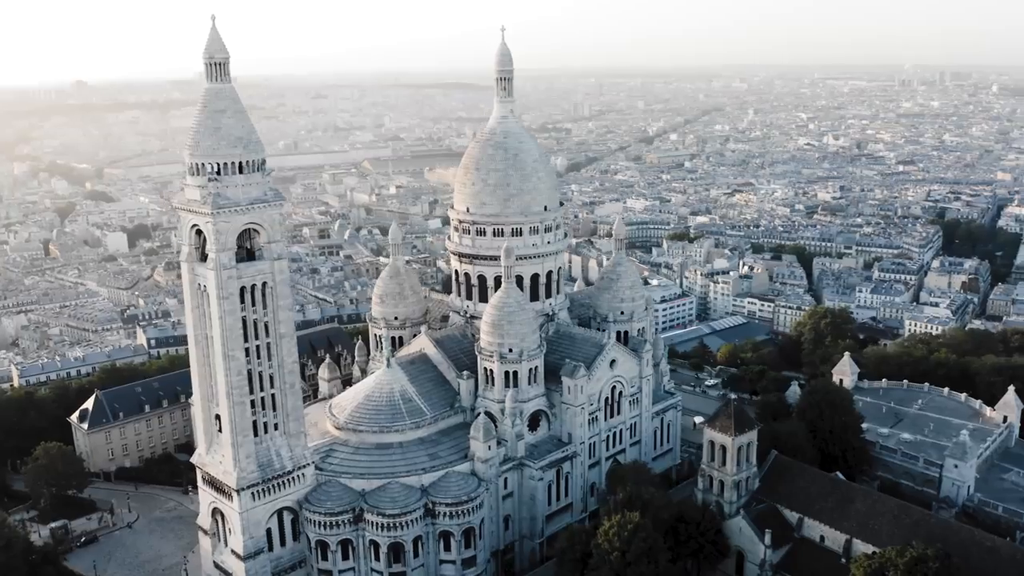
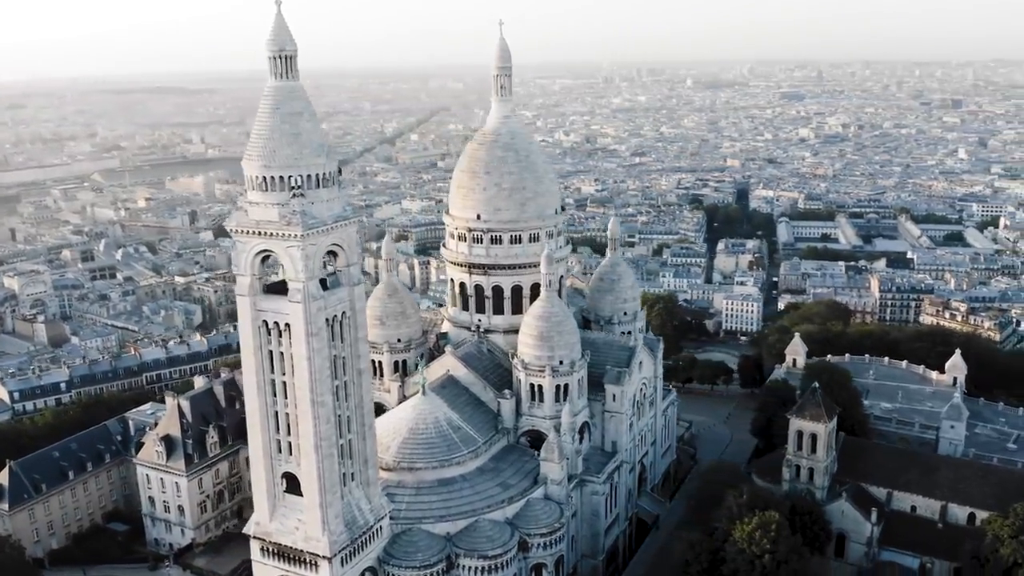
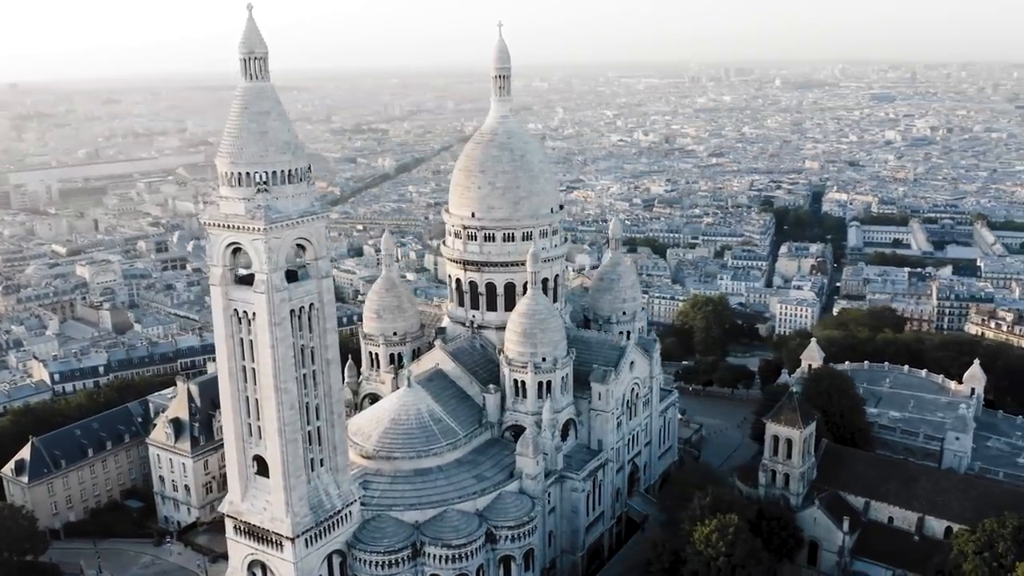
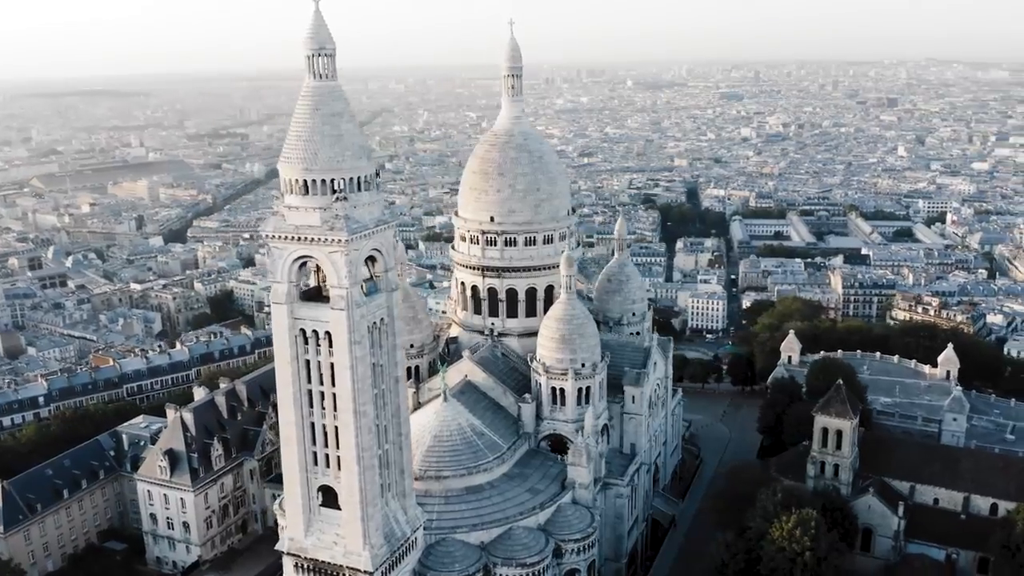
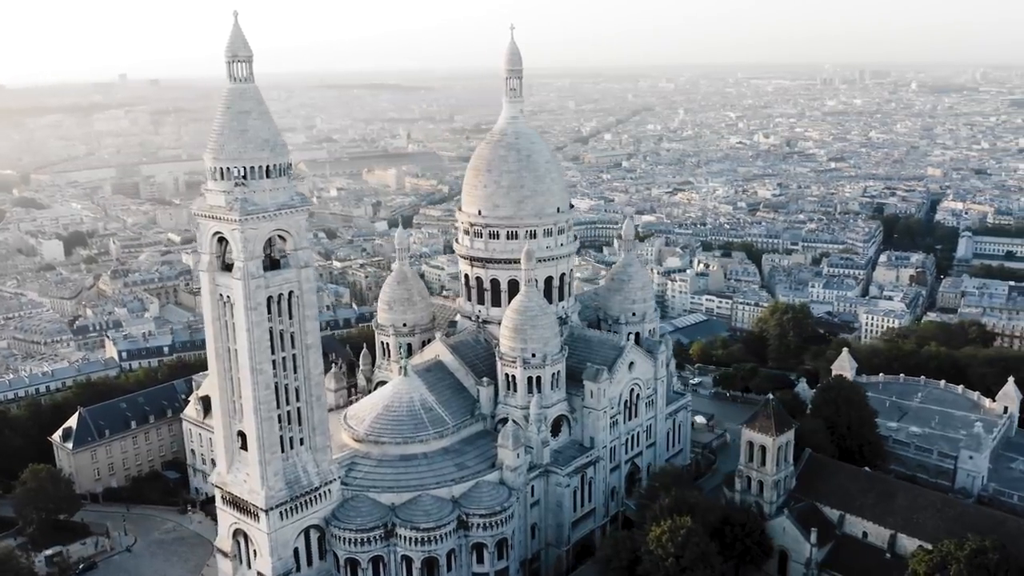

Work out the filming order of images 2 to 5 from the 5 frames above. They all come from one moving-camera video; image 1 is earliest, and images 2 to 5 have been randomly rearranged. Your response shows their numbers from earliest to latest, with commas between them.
5, 3, 2, 4
